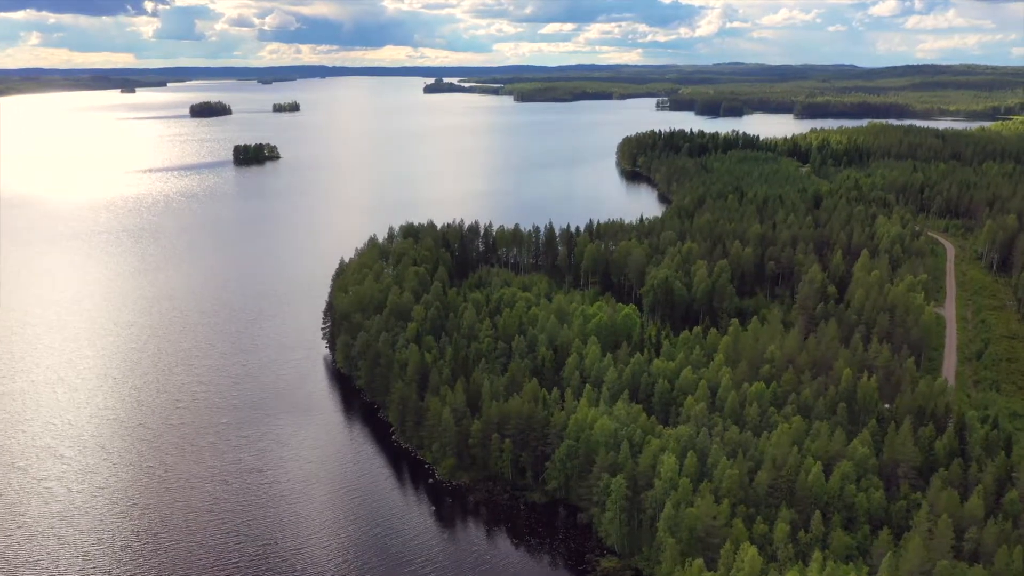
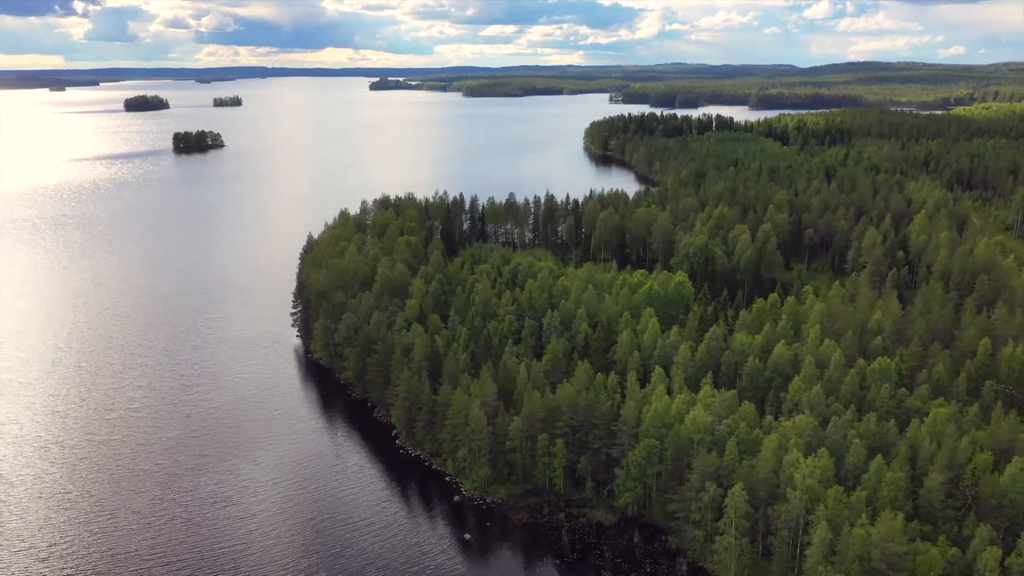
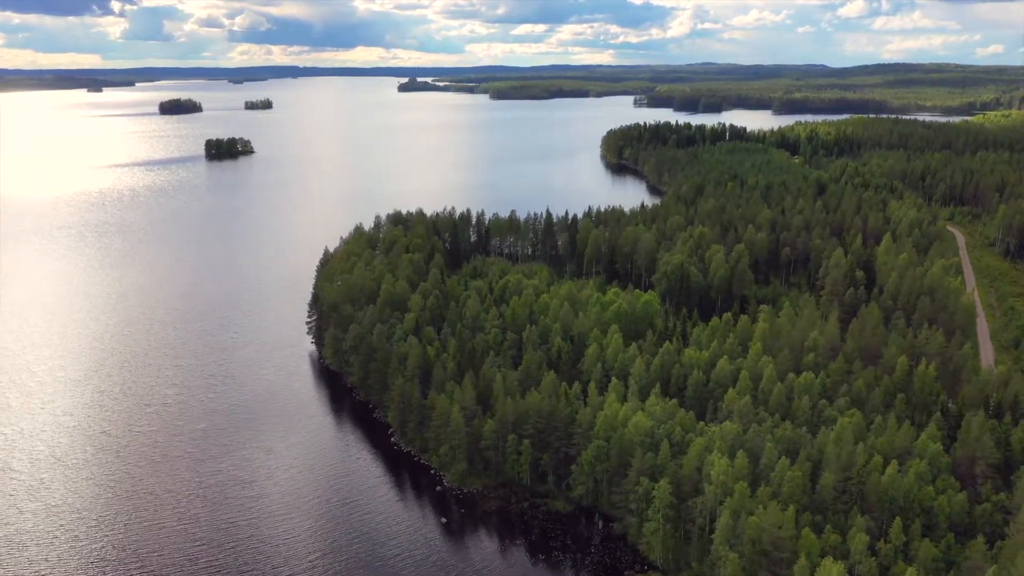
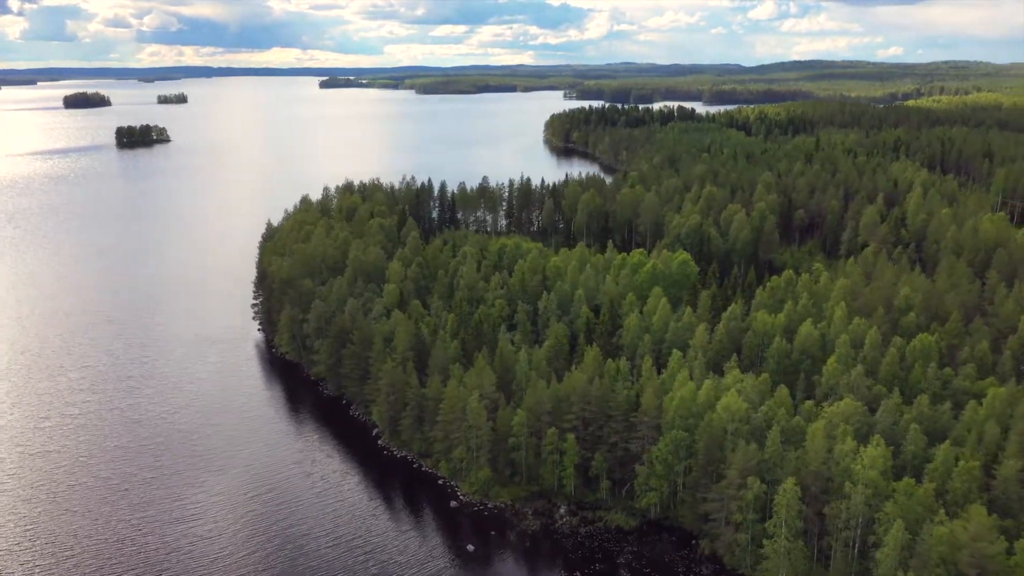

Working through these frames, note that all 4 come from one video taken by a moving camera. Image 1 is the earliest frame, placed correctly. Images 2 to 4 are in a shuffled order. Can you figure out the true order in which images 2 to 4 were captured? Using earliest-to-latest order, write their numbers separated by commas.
3, 2, 4
